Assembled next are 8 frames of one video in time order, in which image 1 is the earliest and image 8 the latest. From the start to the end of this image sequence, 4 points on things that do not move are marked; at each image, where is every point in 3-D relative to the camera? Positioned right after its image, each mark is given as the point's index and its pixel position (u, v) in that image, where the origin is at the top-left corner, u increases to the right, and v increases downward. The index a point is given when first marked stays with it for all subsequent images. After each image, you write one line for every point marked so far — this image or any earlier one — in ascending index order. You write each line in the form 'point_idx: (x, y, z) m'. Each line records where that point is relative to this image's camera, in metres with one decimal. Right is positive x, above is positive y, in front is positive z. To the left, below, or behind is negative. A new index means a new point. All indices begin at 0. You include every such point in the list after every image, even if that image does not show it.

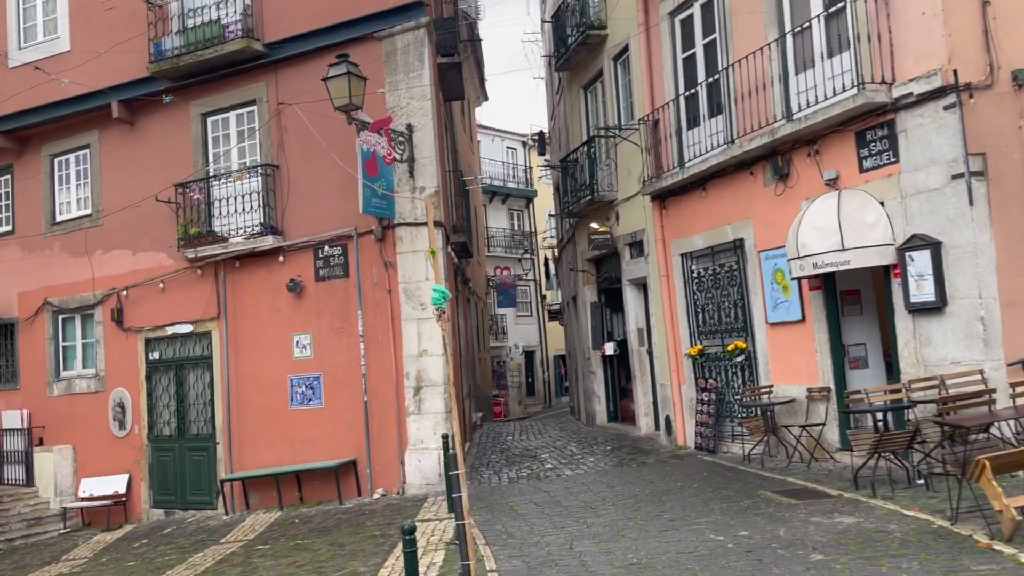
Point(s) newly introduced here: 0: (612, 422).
0: (+1.6, -2.2, +13.6) m
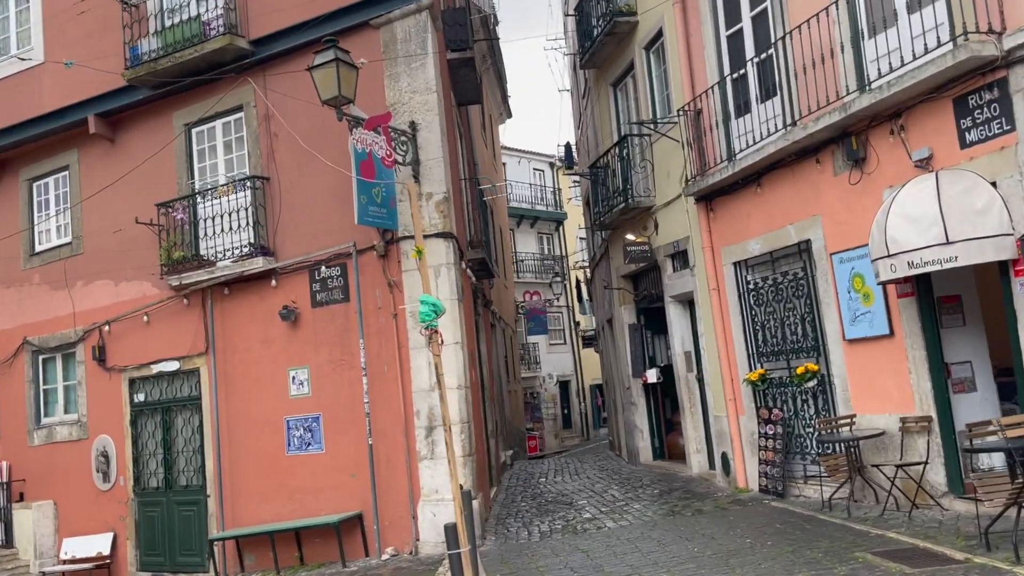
0: (+2.0, -2.4, +12.0) m
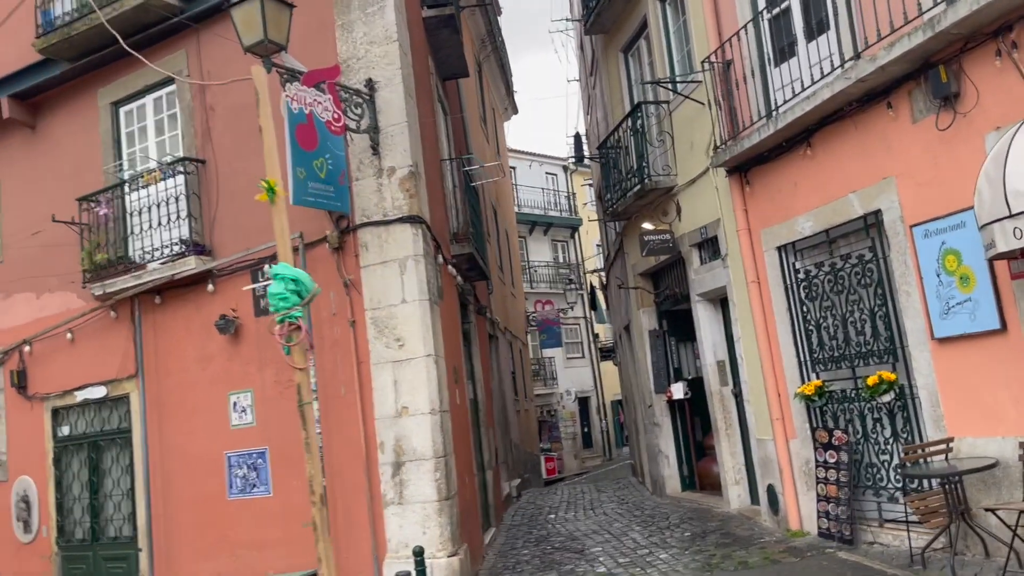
0: (+2.1, -2.4, +10.1) m
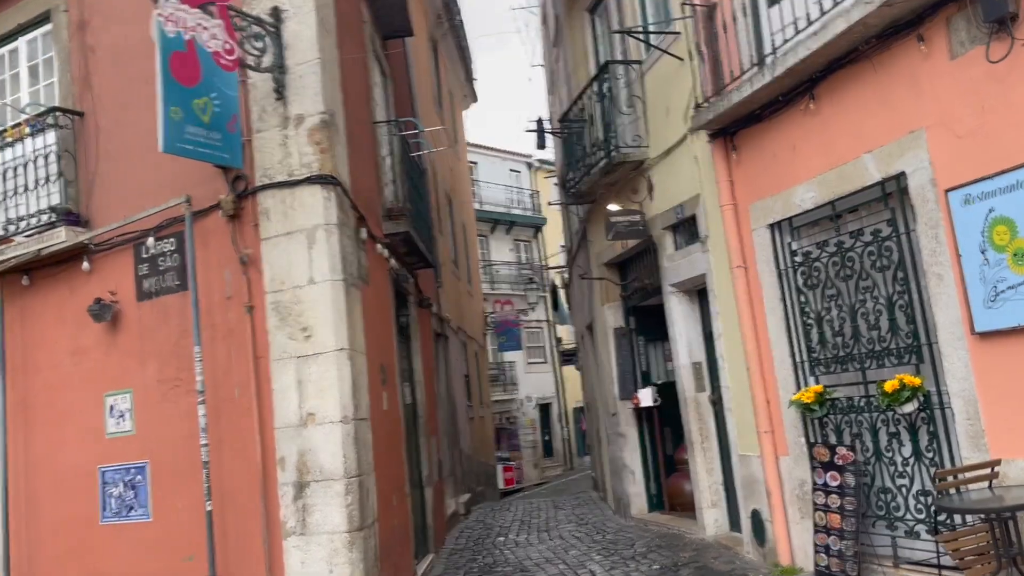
0: (+1.5, -2.3, +8.8) m
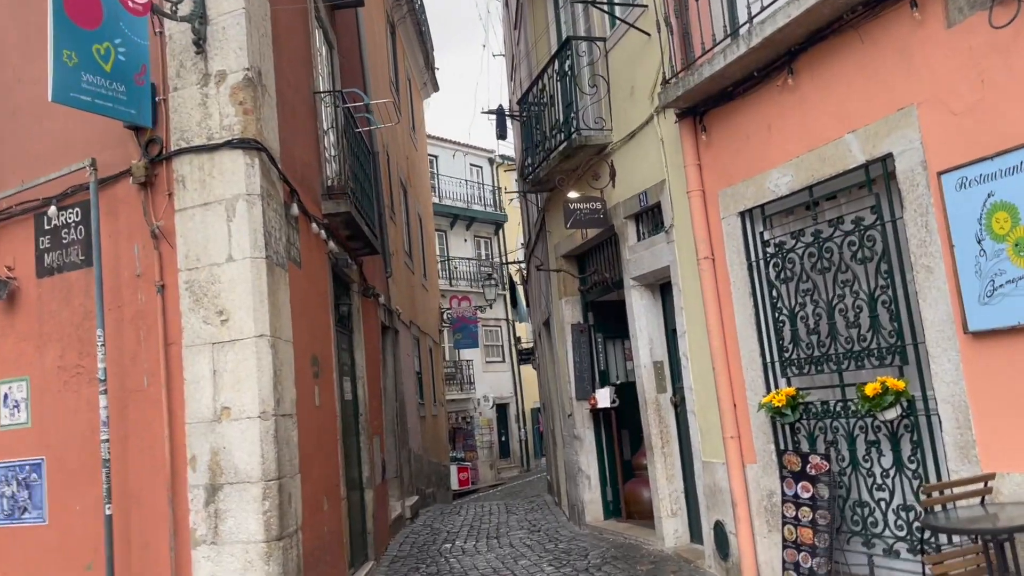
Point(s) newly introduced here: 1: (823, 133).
0: (+1.0, -2.3, +8.3) m
1: (+1.8, +0.9, +4.9) m
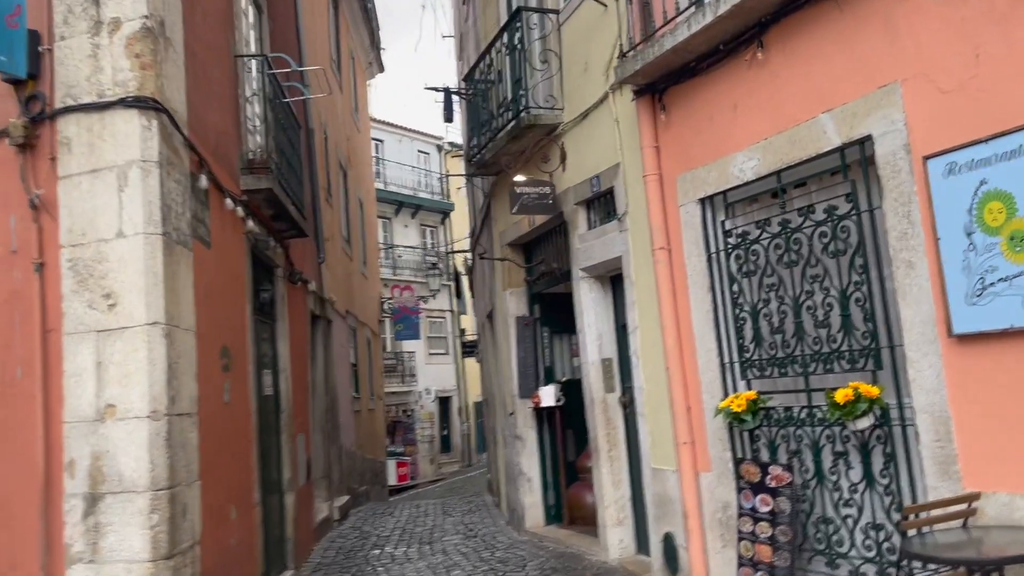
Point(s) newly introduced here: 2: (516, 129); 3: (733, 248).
0: (+0.4, -2.2, +7.8) m
1: (+1.5, +0.9, +4.4) m
2: (0.0, +1.3, +6.7) m
3: (+1.3, +0.2, +4.9) m
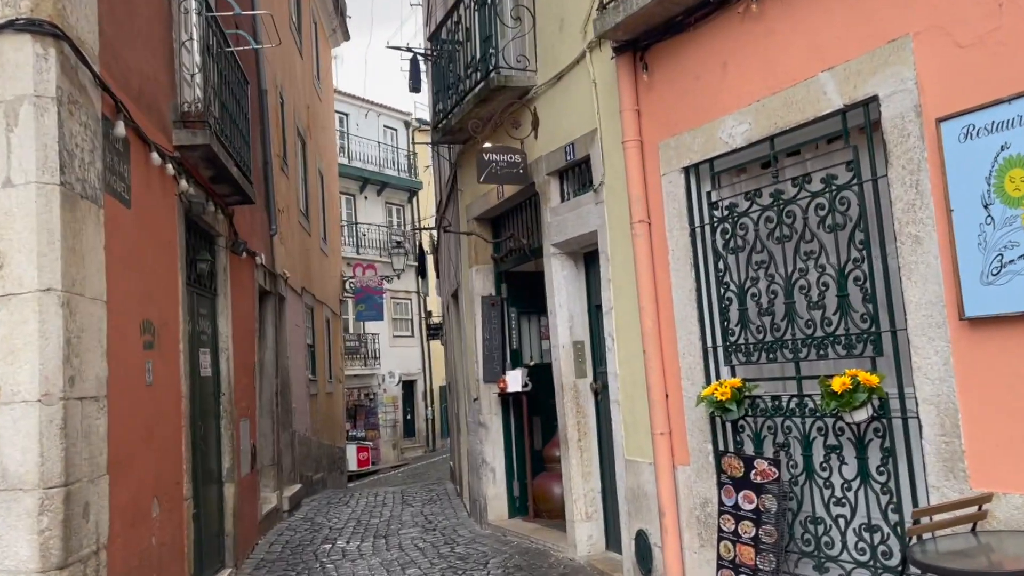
0: (0.0, -2.0, +7.4) m
1: (+1.3, +1.0, +4.0) m
2: (-0.2, +1.4, +6.2) m
3: (+1.1, +0.4, +4.5) m
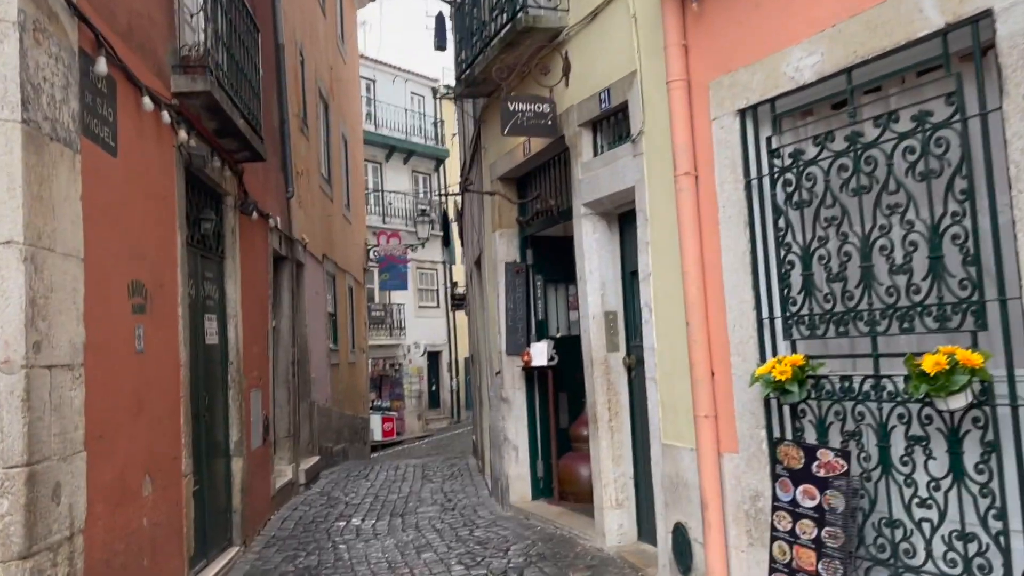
0: (+0.2, -1.7, +6.9) m
1: (+1.4, +1.2, +3.3) m
2: (0.0, +1.7, +5.6) m
3: (+1.2, +0.5, +3.8) m
